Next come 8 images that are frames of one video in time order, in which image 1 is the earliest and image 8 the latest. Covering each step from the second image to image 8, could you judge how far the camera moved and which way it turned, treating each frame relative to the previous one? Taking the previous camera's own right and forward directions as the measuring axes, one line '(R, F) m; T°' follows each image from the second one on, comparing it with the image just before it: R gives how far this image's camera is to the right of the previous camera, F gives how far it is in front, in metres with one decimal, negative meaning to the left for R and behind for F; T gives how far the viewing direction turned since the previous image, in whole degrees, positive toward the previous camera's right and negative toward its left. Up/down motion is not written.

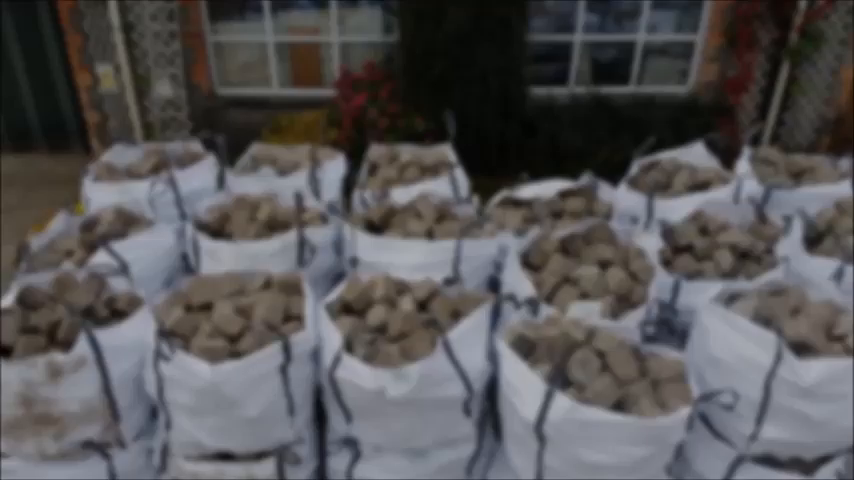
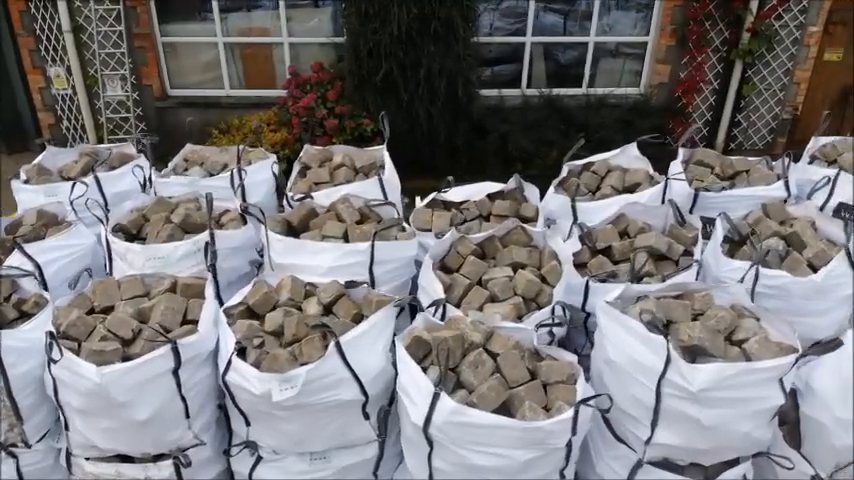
(+0.4, 0.0) m; -1°
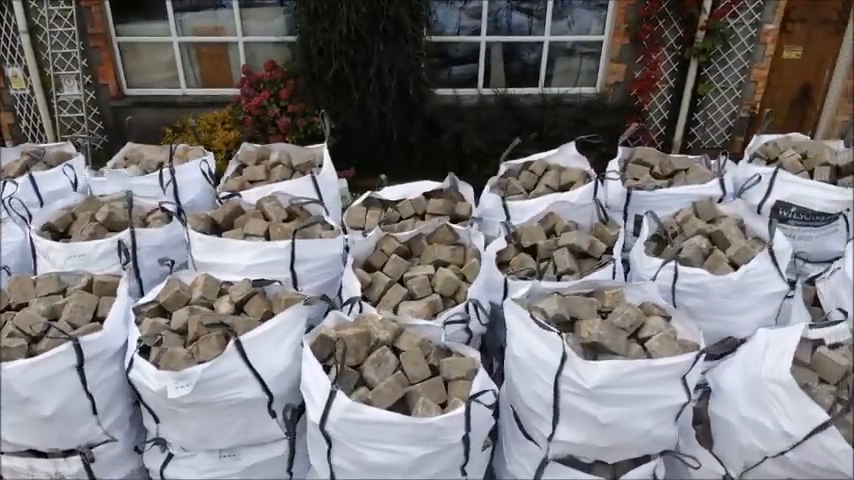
(+0.4, 0.0) m; -1°
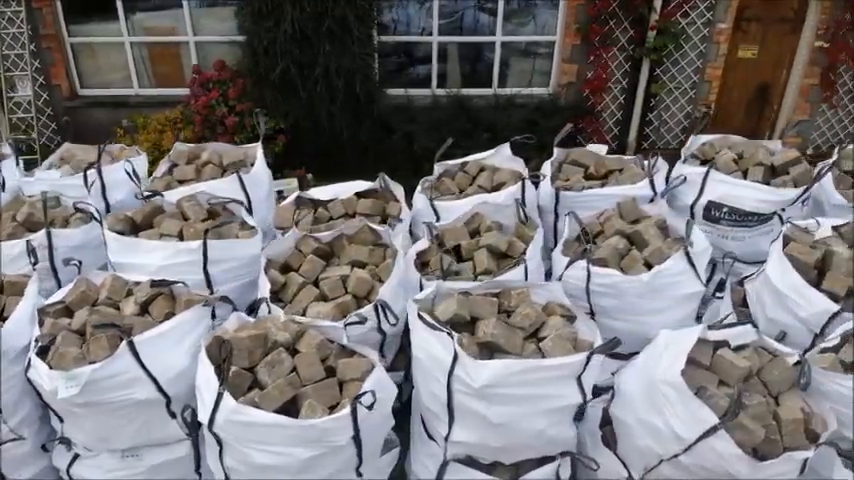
(+0.4, 0.0) m; -1°
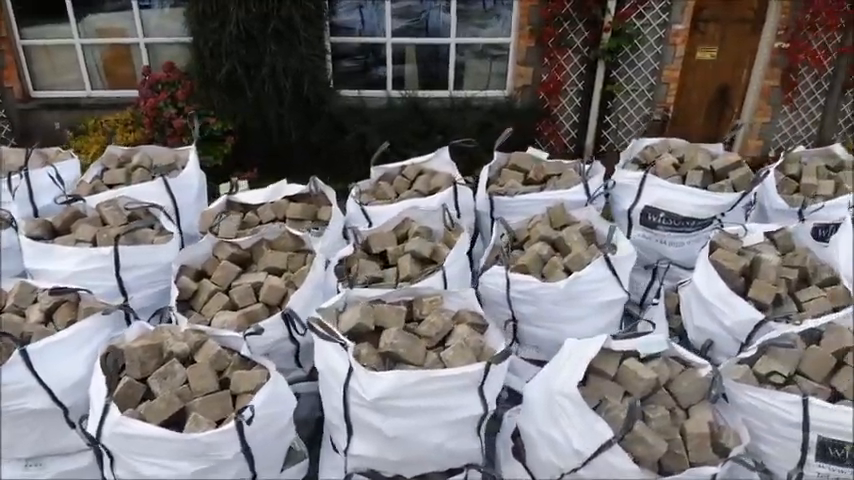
(+0.4, +0.1) m; -1°
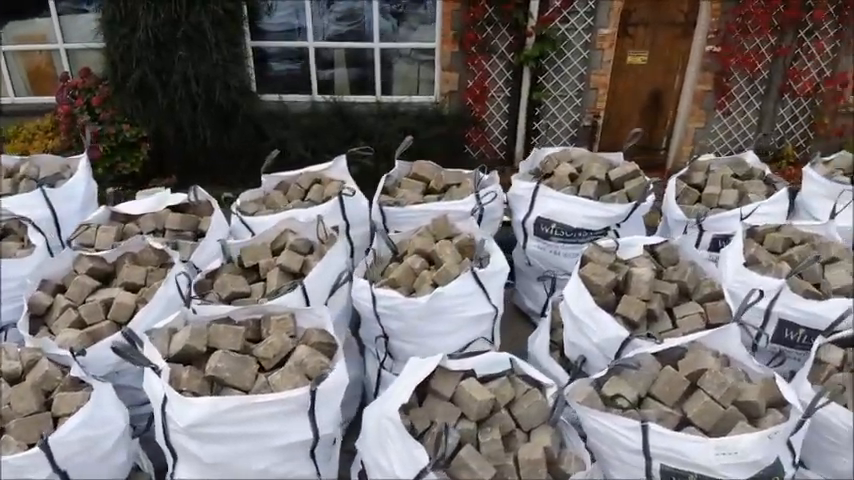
(+0.6, +0.1) m; -1°
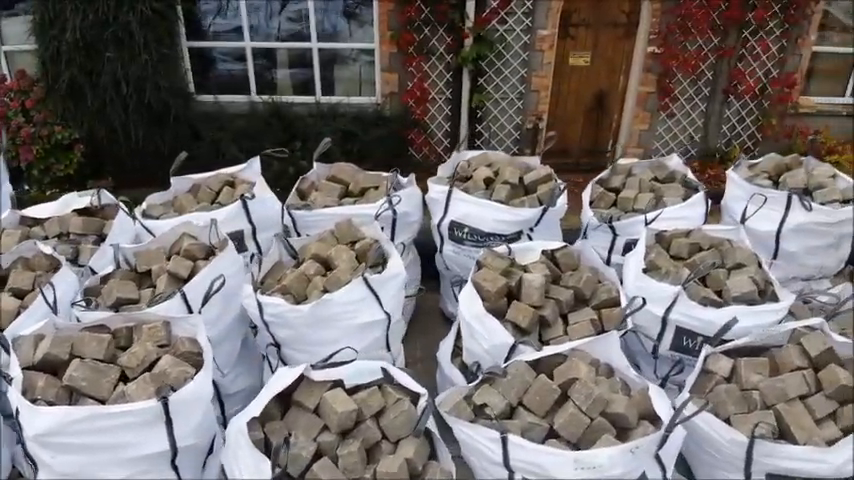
(+0.5, 0.0) m; -1°
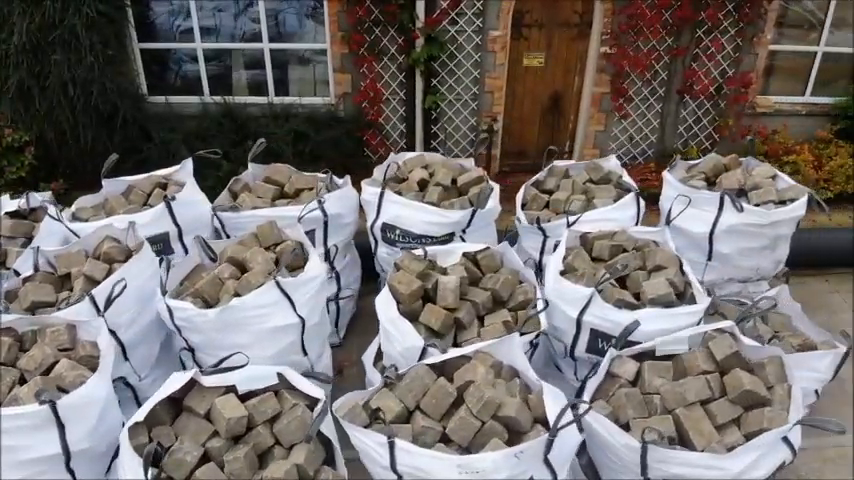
(+0.4, 0.0) m; -1°
